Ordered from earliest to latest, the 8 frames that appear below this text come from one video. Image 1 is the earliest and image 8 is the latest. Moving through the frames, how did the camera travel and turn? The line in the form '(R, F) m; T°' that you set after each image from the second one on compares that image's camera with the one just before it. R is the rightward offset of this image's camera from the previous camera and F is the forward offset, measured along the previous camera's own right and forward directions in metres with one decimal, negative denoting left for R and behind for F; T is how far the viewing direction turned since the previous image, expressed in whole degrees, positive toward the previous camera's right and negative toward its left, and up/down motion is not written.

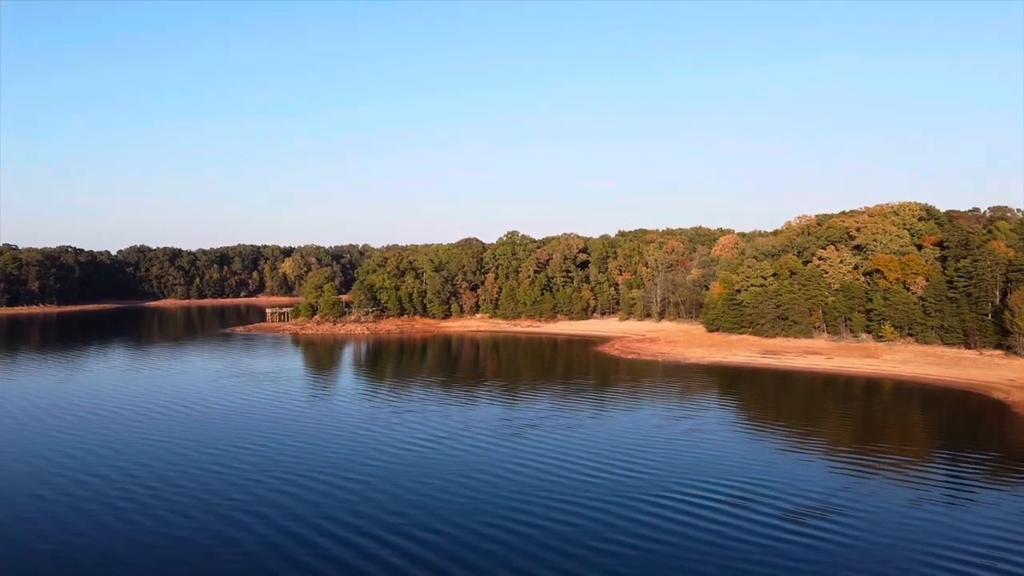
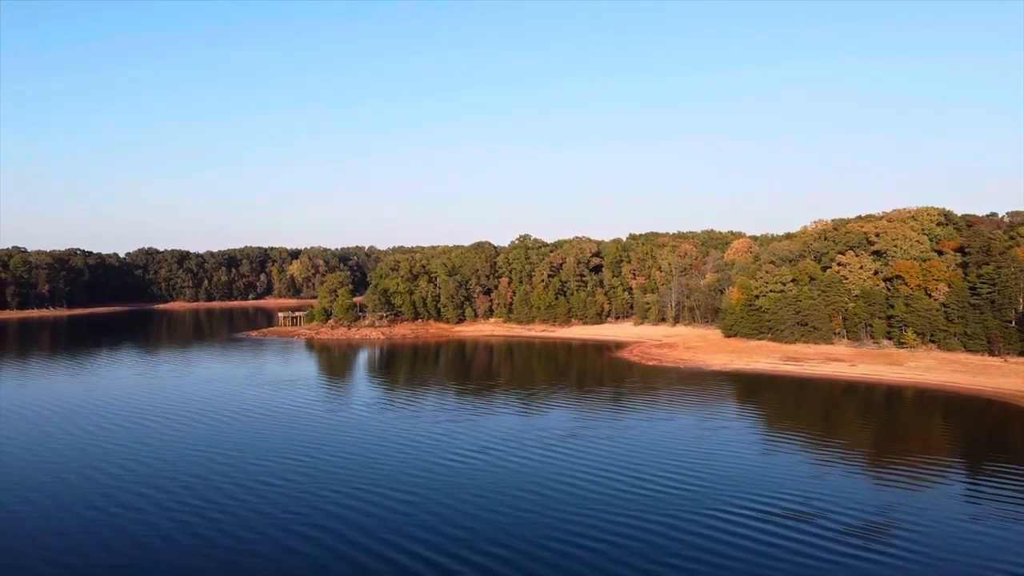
(-1.7, +0.1) m; 0°
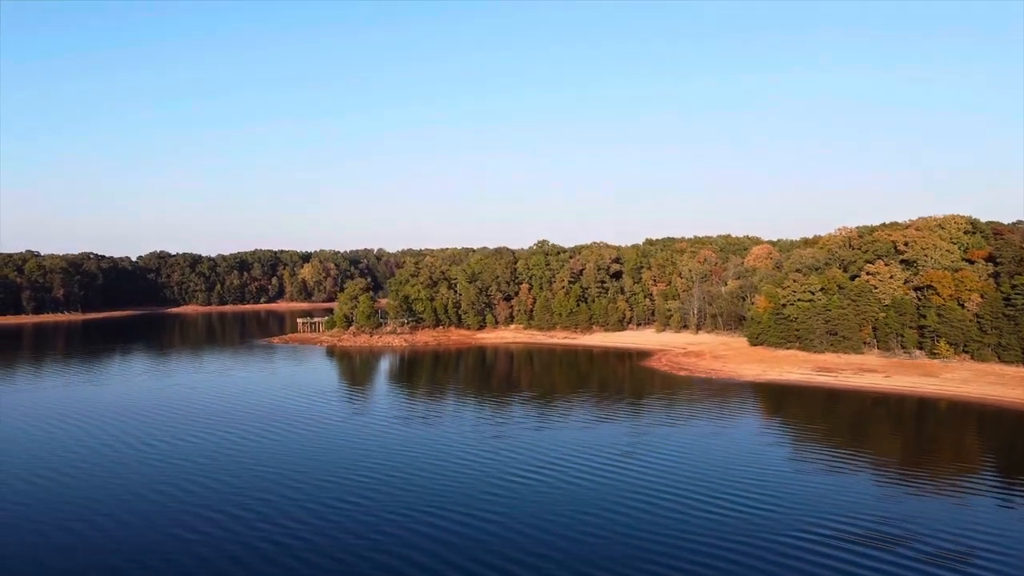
(-2.4, +0.2) m; 0°
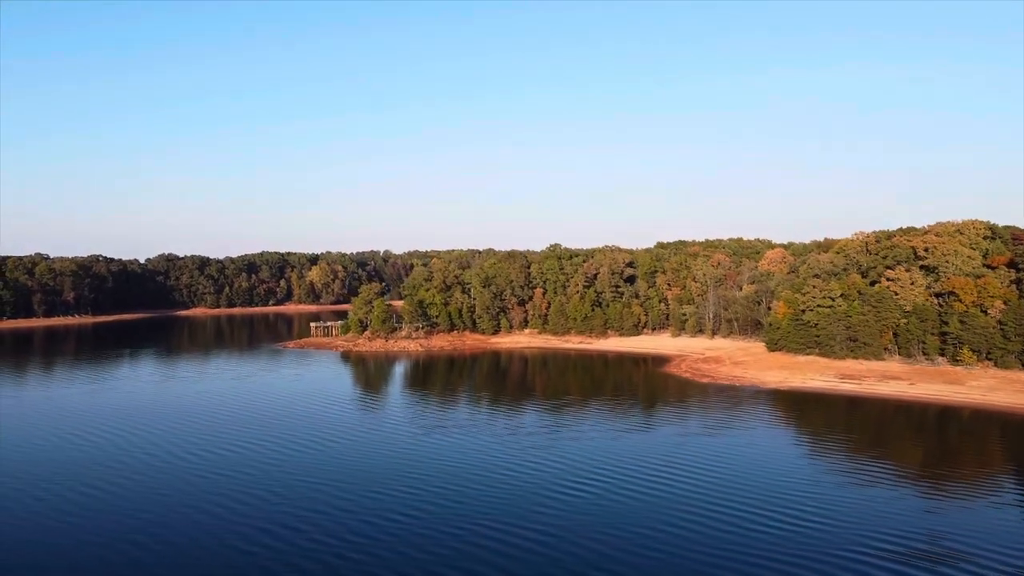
(-1.7, +0.1) m; 0°
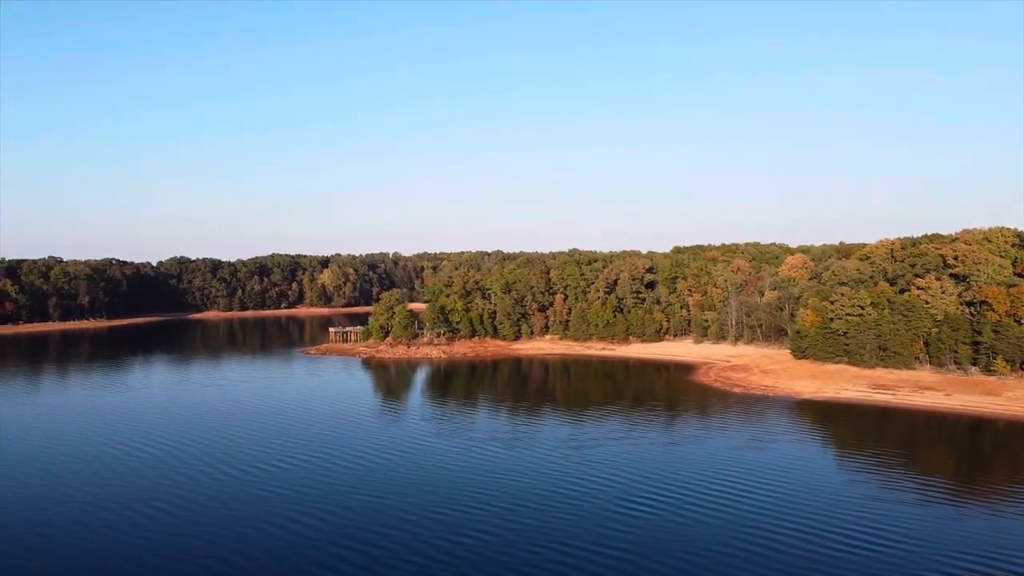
(-2.5, +0.2) m; 0°
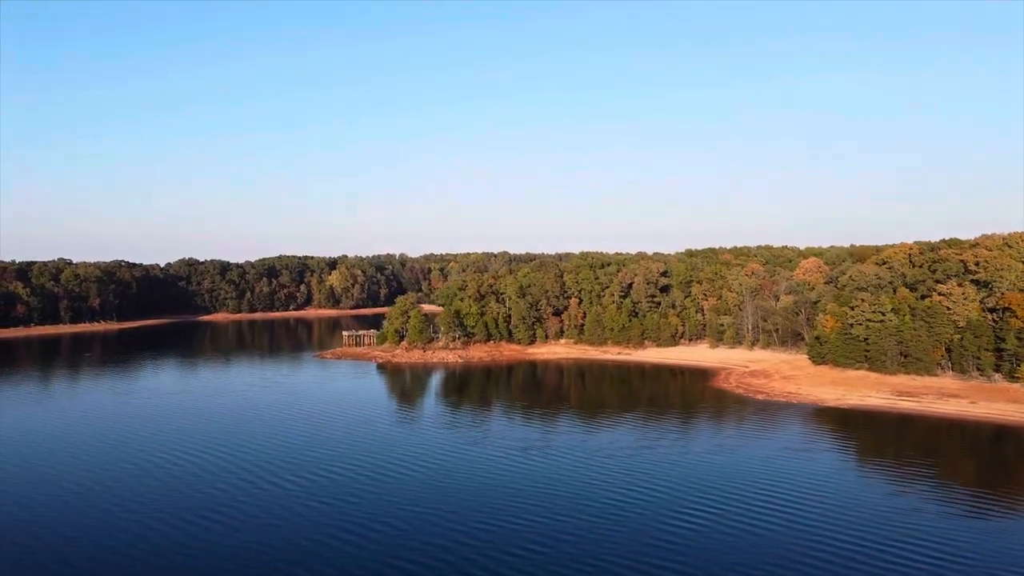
(-1.7, +0.2) m; 0°
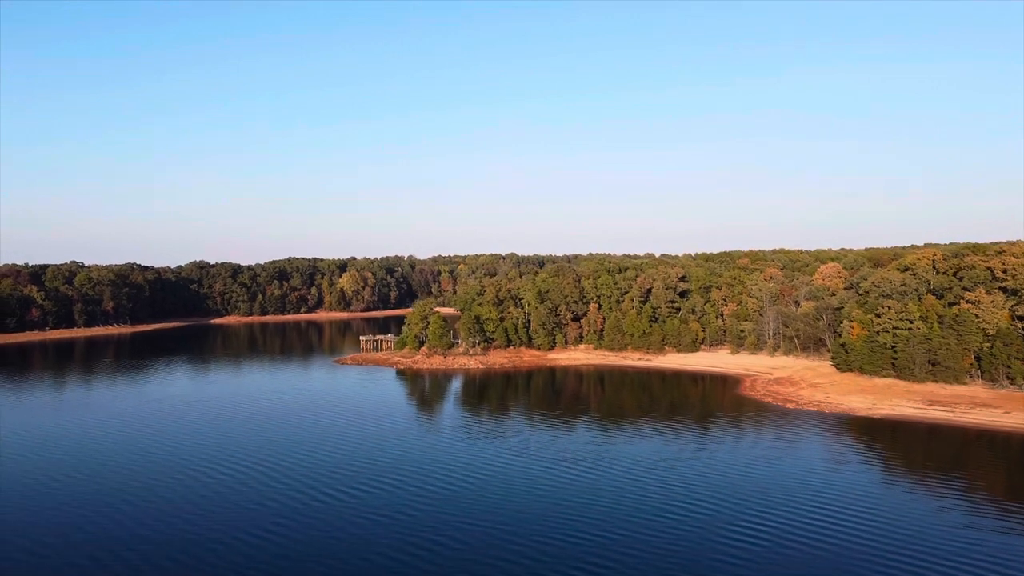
(-2.2, +0.3) m; 0°
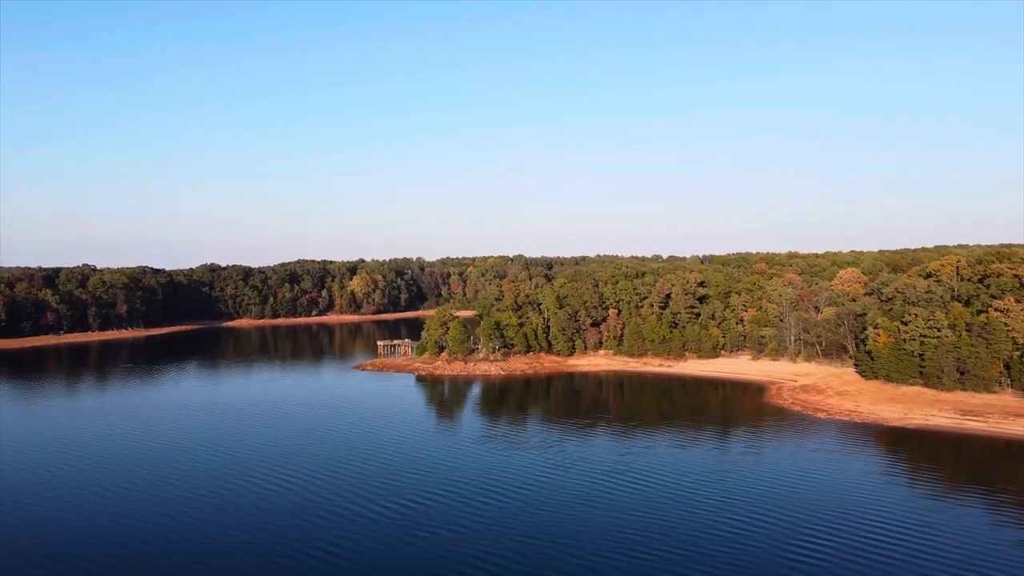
(-2.4, +0.2) m; 0°
